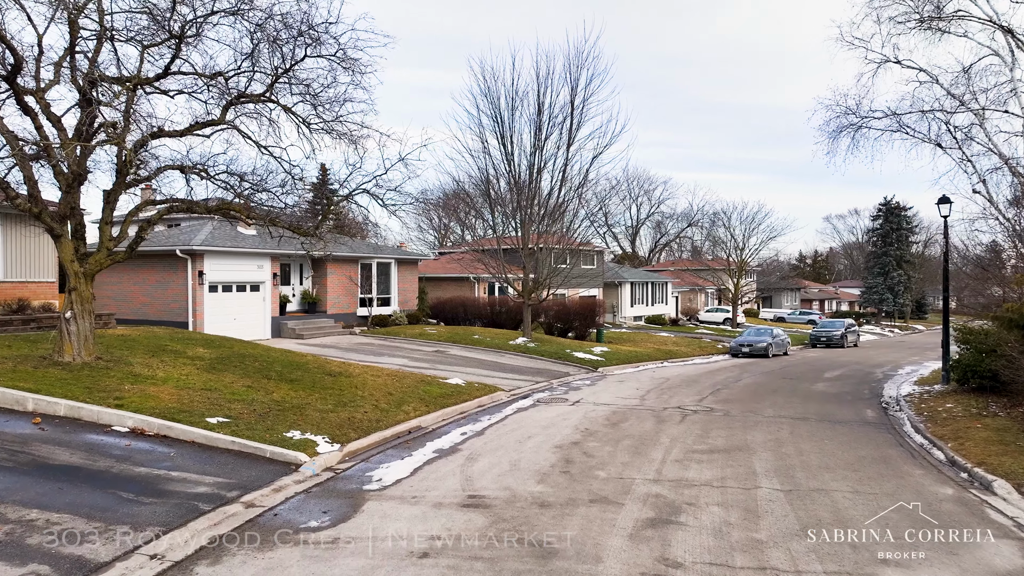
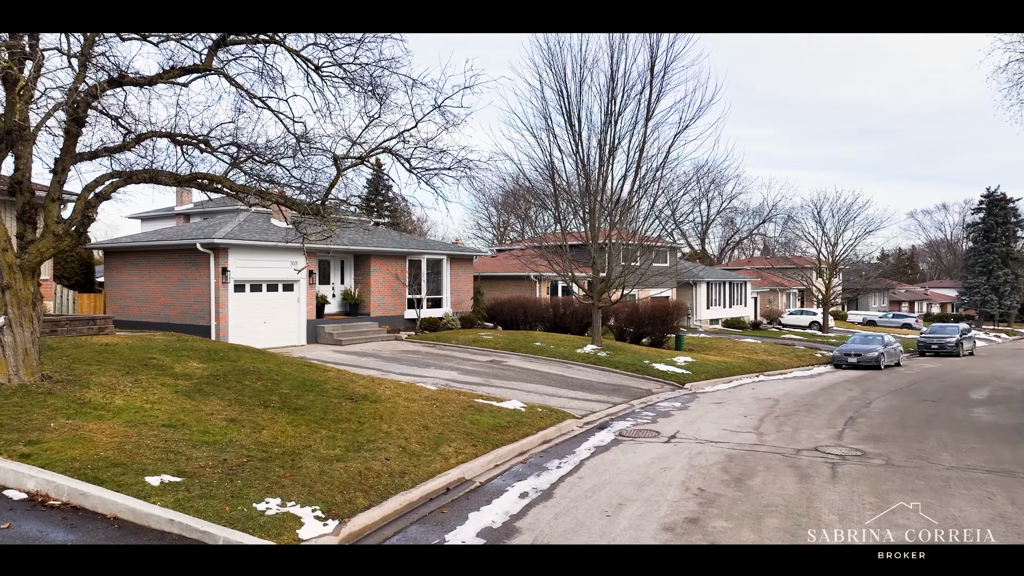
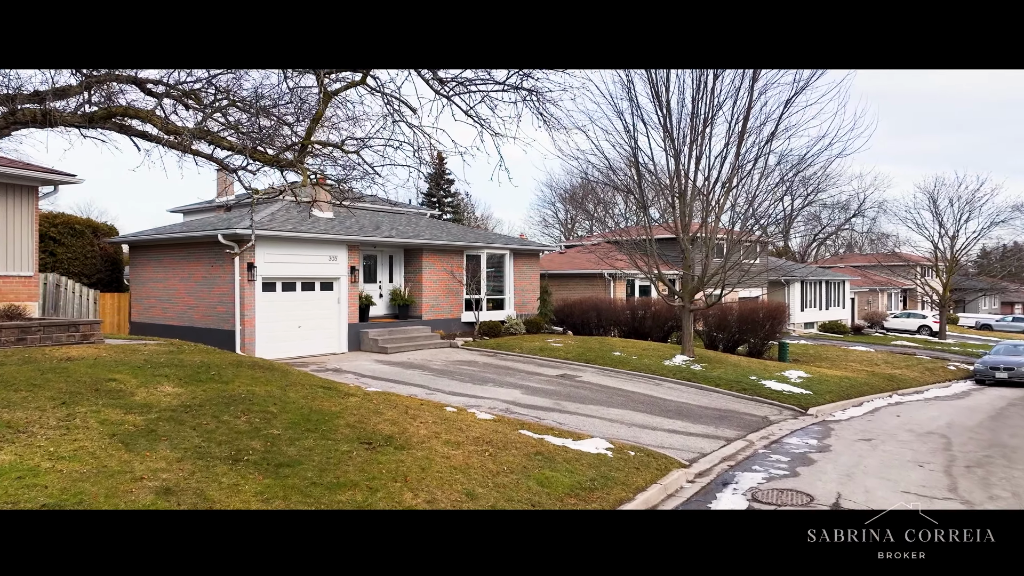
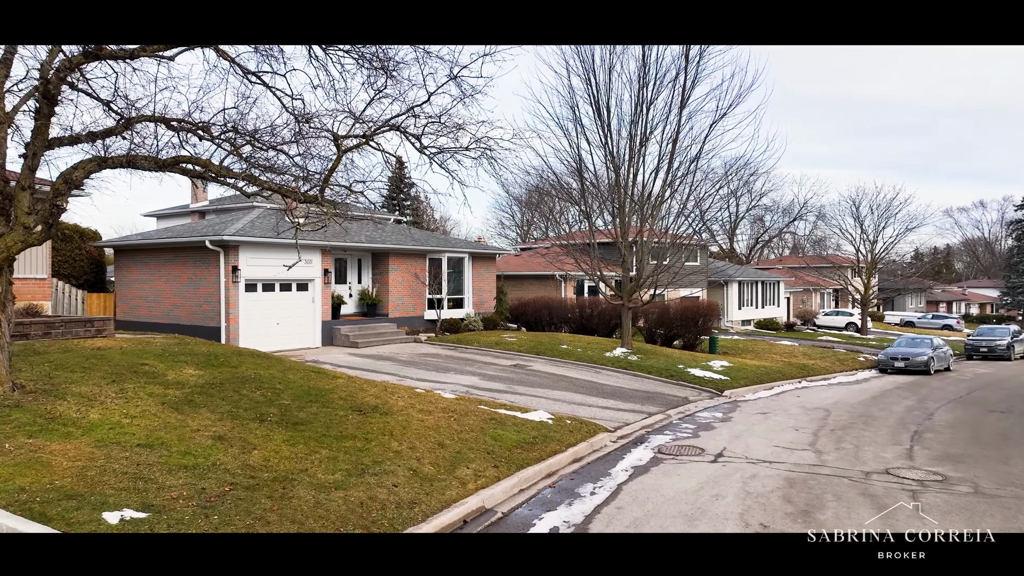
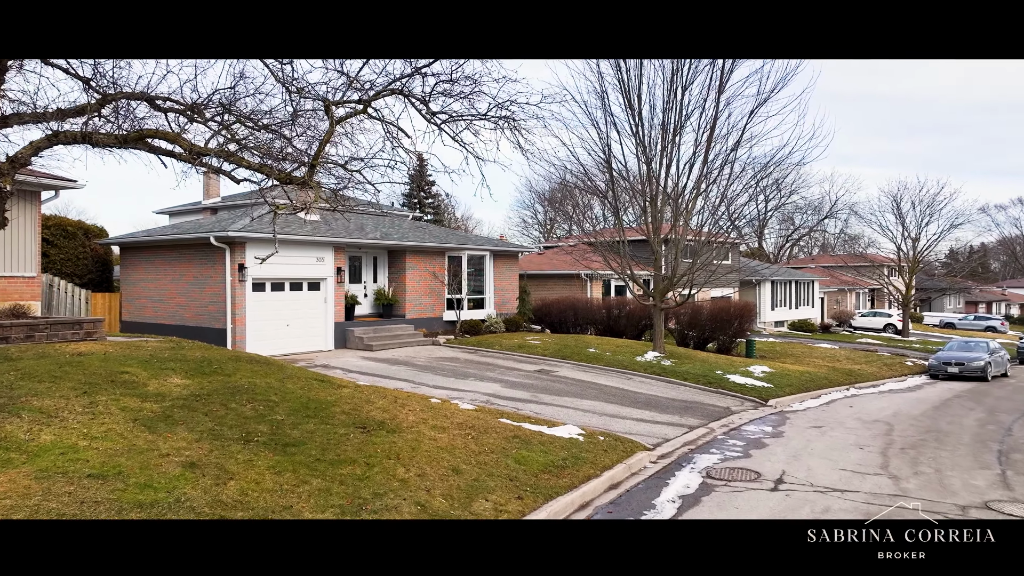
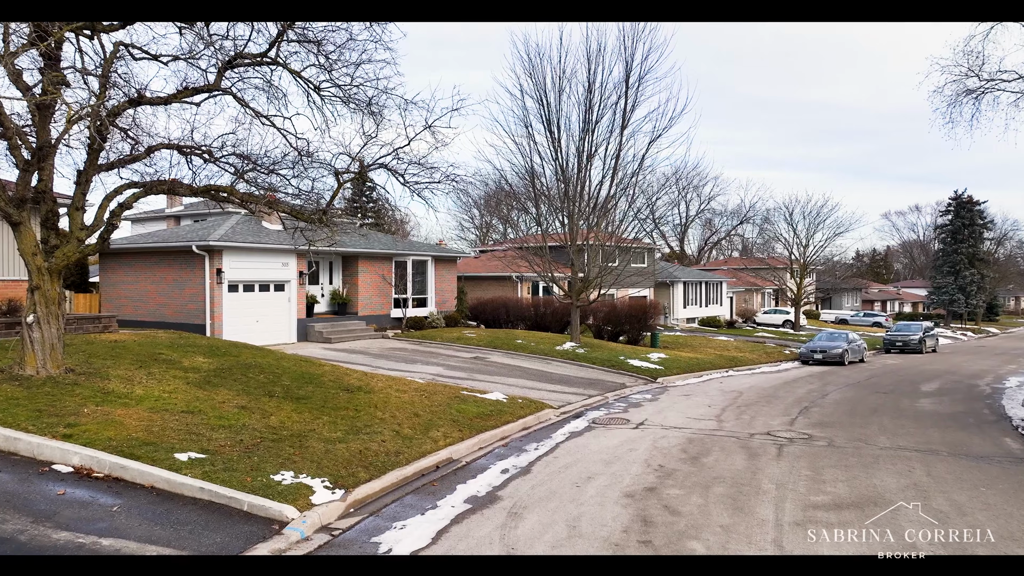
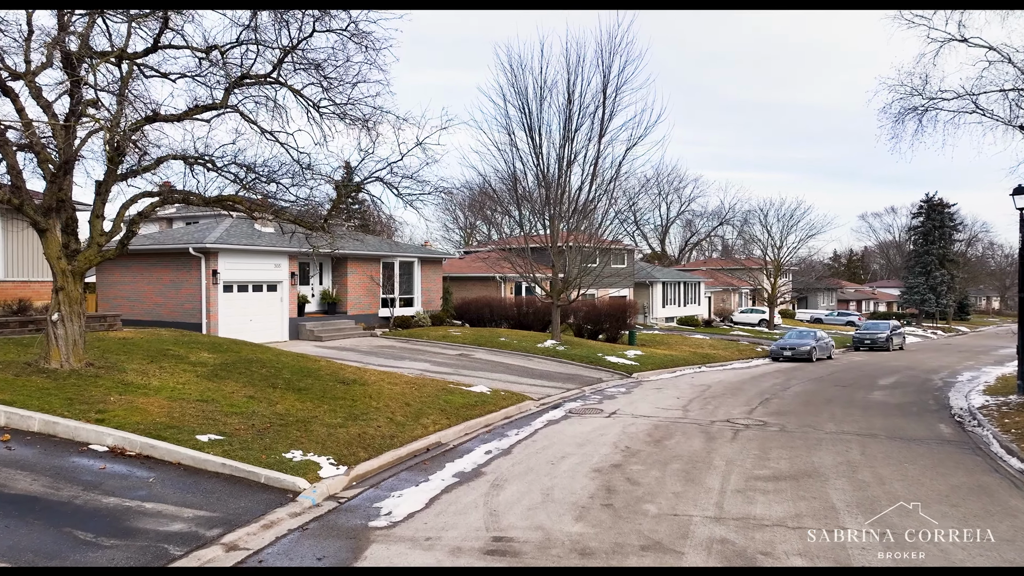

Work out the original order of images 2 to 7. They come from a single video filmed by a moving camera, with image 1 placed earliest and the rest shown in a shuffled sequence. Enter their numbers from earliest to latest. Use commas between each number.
7, 6, 2, 4, 5, 3
